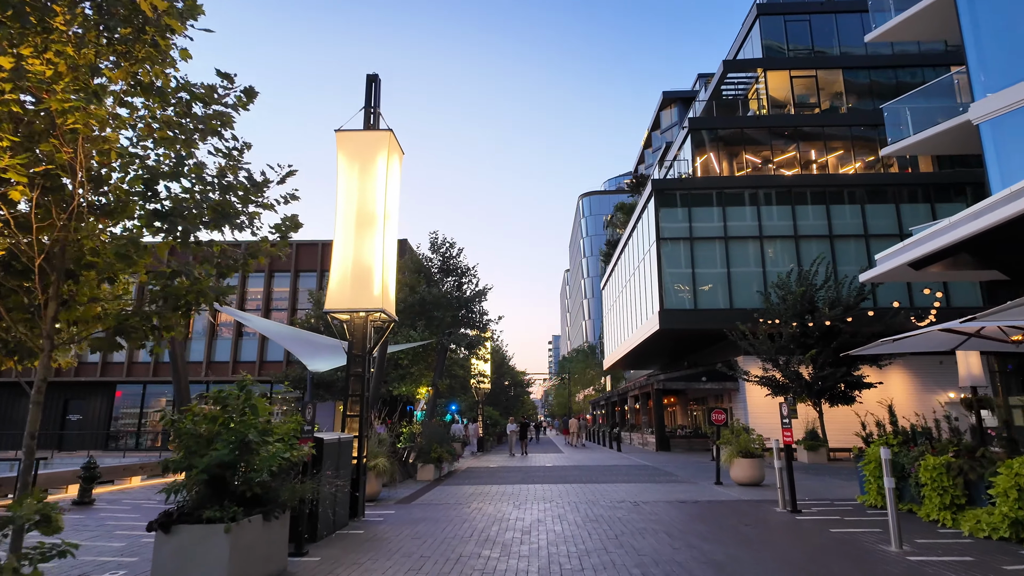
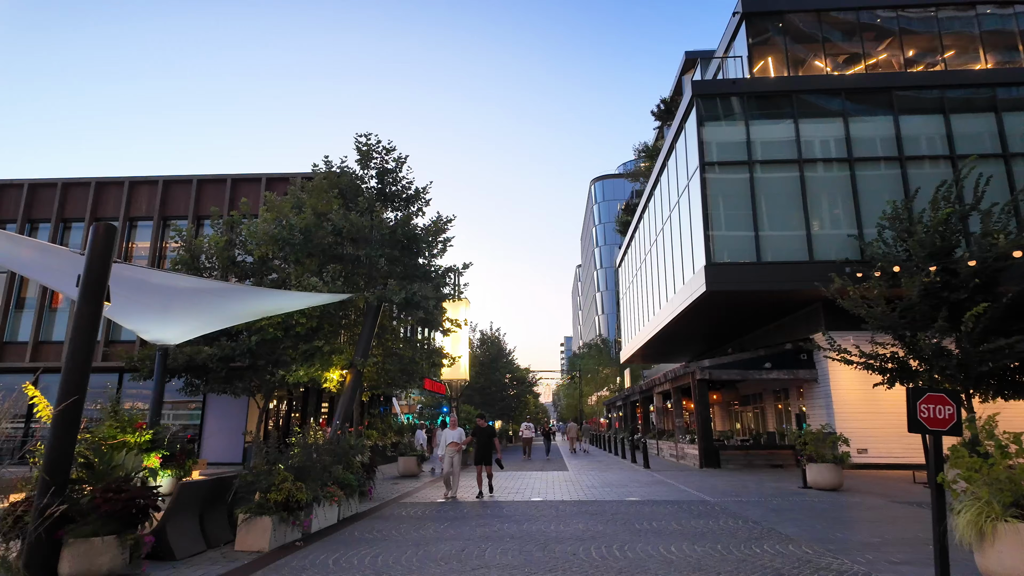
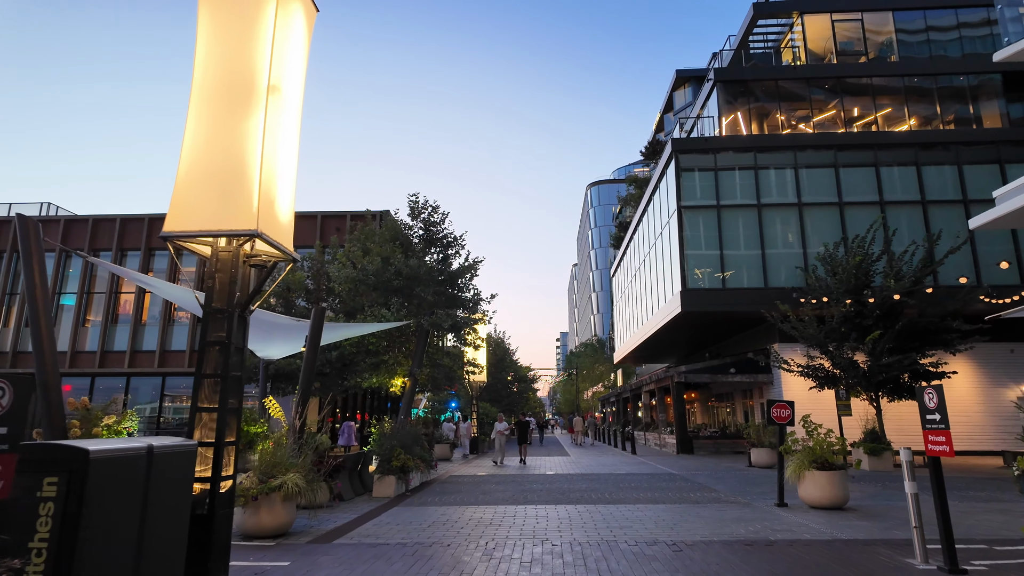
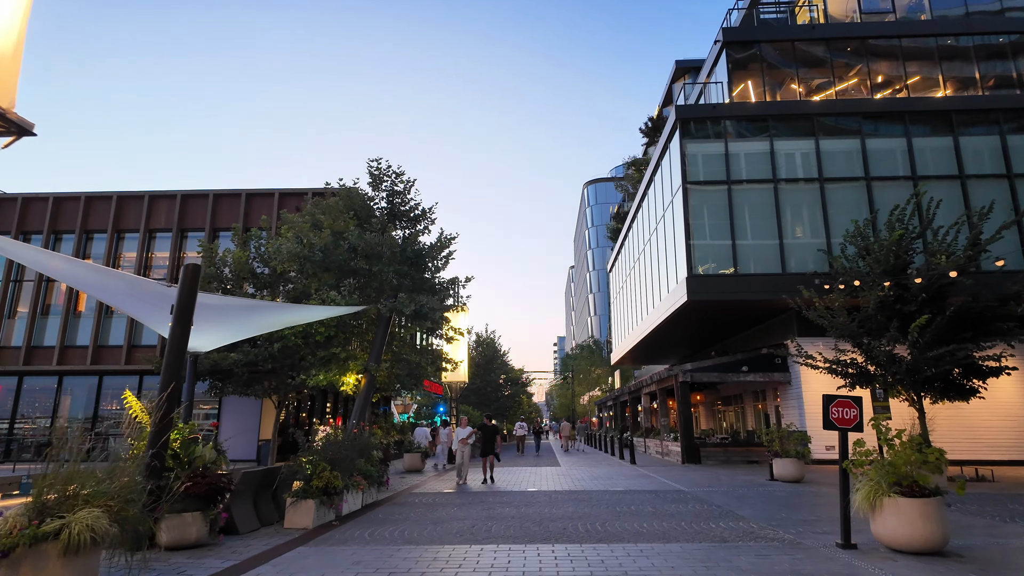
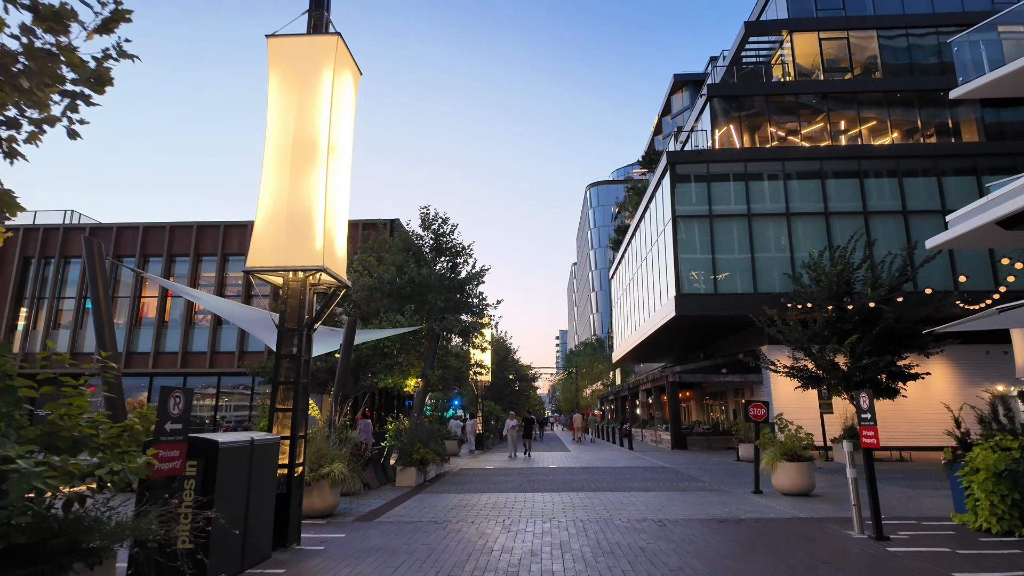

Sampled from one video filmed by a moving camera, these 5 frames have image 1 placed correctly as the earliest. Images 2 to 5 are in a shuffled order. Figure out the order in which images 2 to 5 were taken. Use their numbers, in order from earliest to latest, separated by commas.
5, 3, 4, 2
